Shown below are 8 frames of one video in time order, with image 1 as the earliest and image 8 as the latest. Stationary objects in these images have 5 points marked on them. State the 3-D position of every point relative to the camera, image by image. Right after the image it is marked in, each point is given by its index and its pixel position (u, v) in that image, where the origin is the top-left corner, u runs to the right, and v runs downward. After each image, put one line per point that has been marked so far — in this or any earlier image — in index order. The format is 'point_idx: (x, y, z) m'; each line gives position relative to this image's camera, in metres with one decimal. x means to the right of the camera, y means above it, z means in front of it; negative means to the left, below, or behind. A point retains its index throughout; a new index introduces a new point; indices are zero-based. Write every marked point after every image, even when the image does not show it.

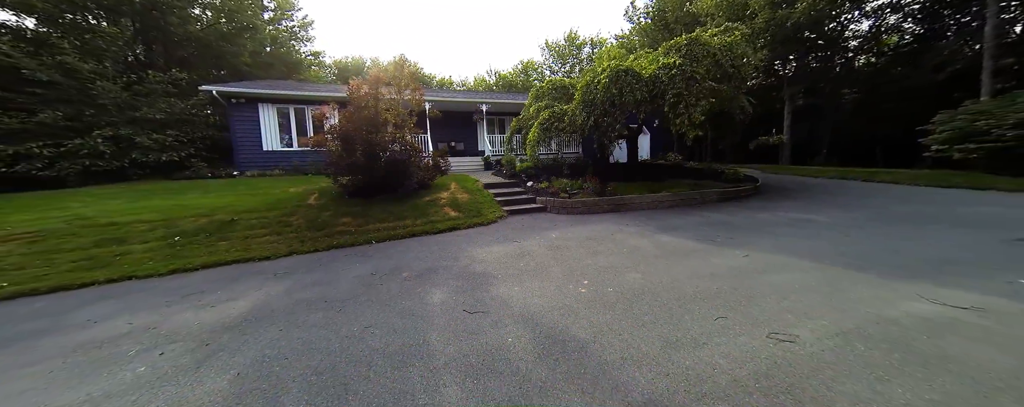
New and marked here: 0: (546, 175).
0: (+1.0, +0.9, +9.0) m
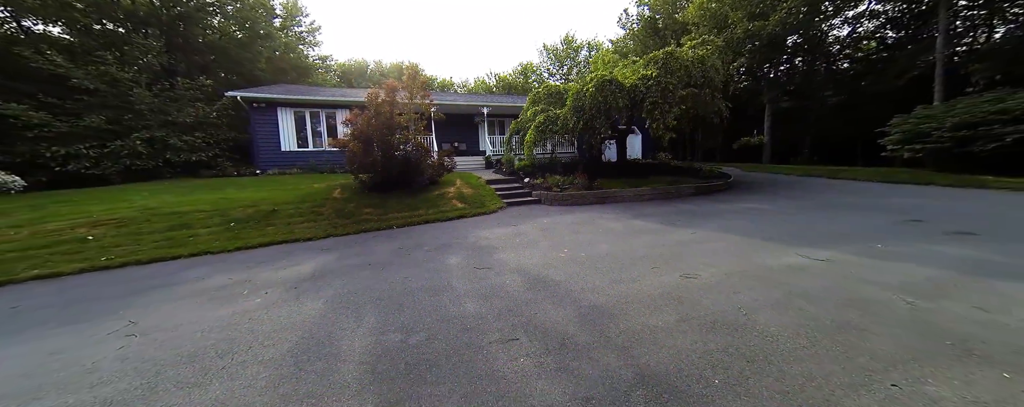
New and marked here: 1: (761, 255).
0: (+1.0, +1.0, +10.0) m
1: (+2.8, -0.6, +3.4) m
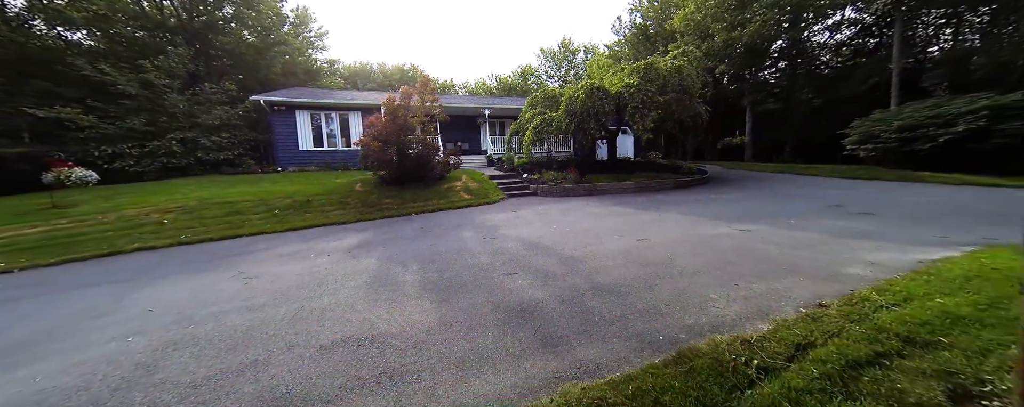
0: (+1.0, +1.3, +11.1) m
1: (+2.9, -0.4, +4.5) m
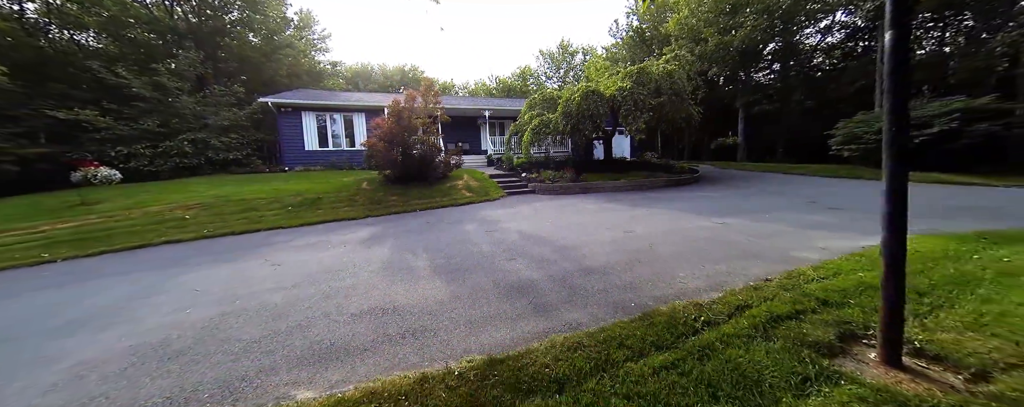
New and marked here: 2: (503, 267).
0: (+1.0, +1.3, +11.5) m
1: (+2.8, -0.3, +4.9) m
2: (-0.1, -0.7, +3.4) m
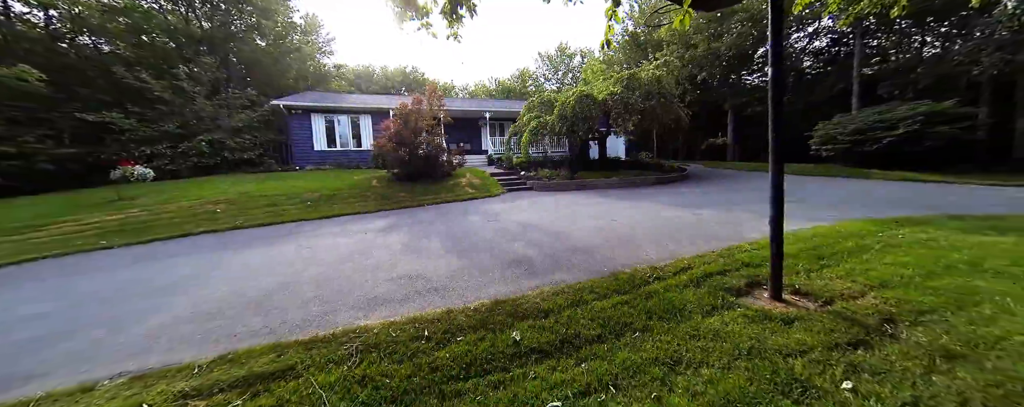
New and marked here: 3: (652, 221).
0: (+1.0, +1.4, +12.2) m
1: (+2.8, -0.2, +5.6) m
2: (-0.1, -0.6, +4.1) m
3: (+2.4, -0.3, +5.1) m
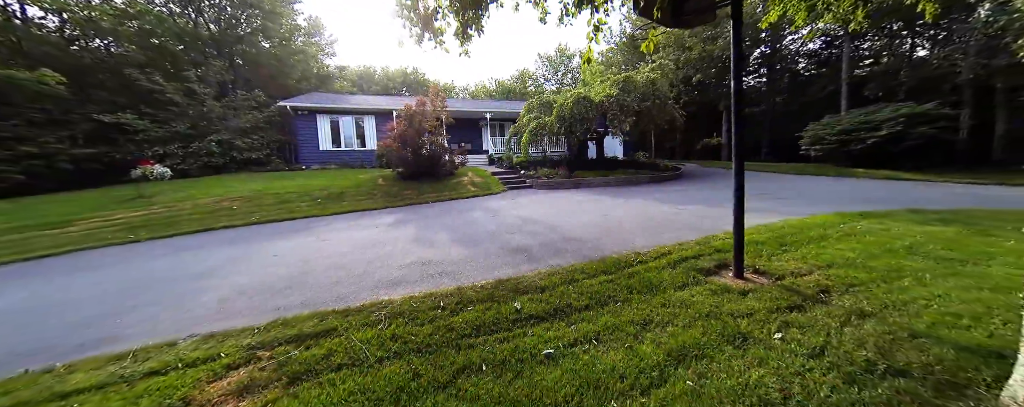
0: (+1.0, +1.5, +12.6) m
1: (+2.8, -0.1, +6.1) m
2: (-0.1, -0.5, +4.5) m
3: (+2.4, -0.2, +5.5) m
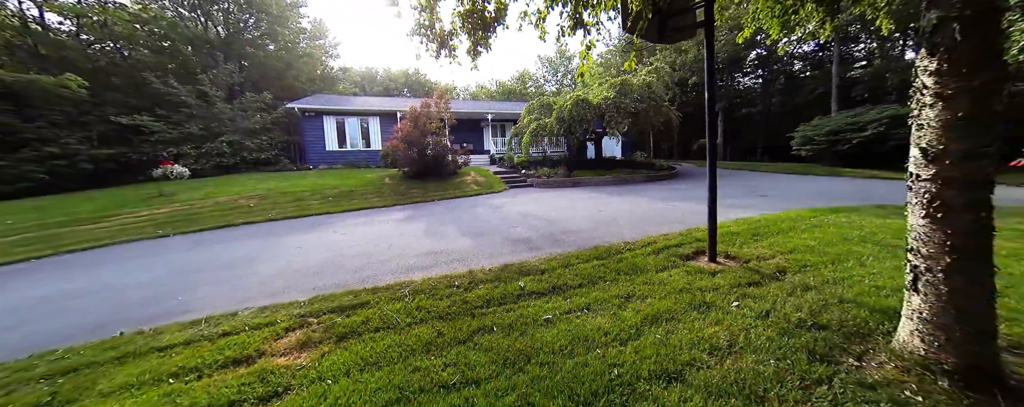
0: (+1.0, +1.6, +13.1) m
1: (+2.9, 0.0, +6.5) m
2: (0.0, -0.5, +5.0) m
3: (+2.4, -0.2, +5.9) m
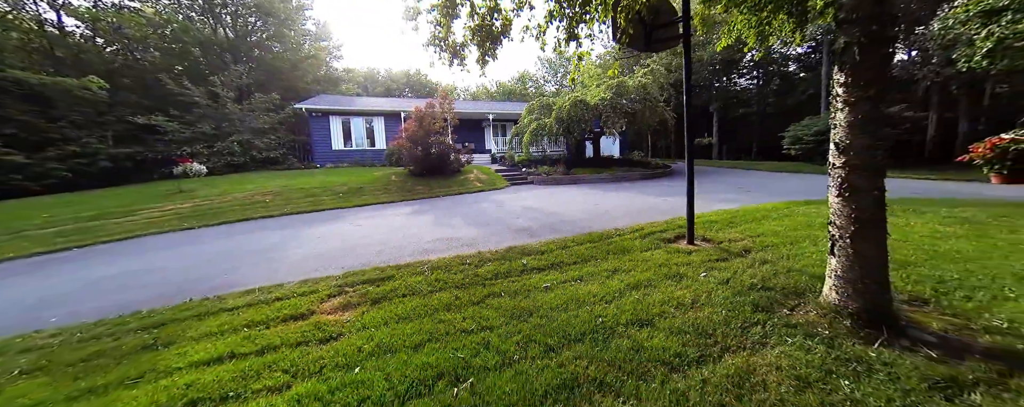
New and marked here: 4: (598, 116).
0: (+1.1, +1.7, +13.5) m
1: (+2.9, +0.1, +6.9) m
2: (0.0, -0.3, +5.4) m
3: (+2.5, 0.0, +6.4) m
4: (+3.5, +3.6, +12.3) m
